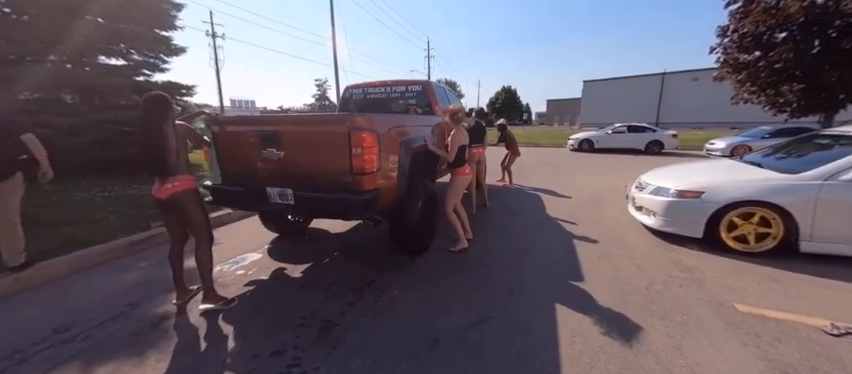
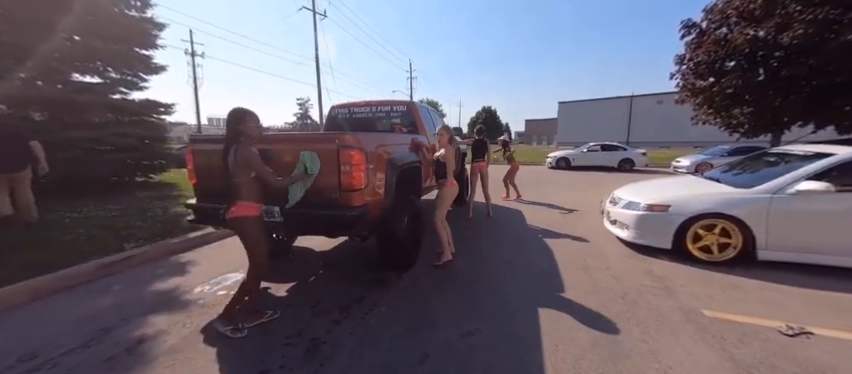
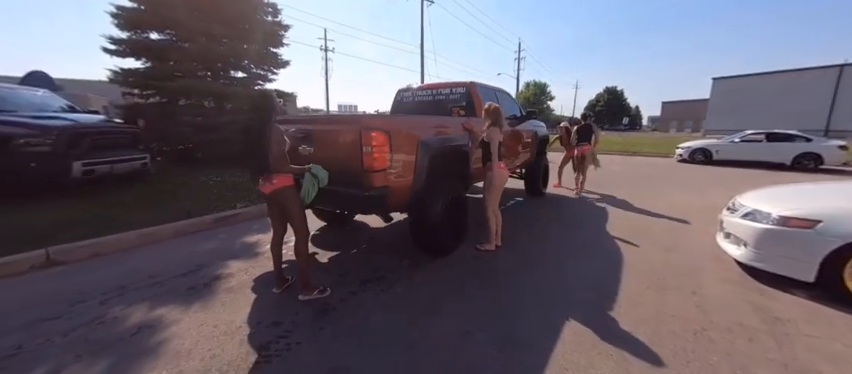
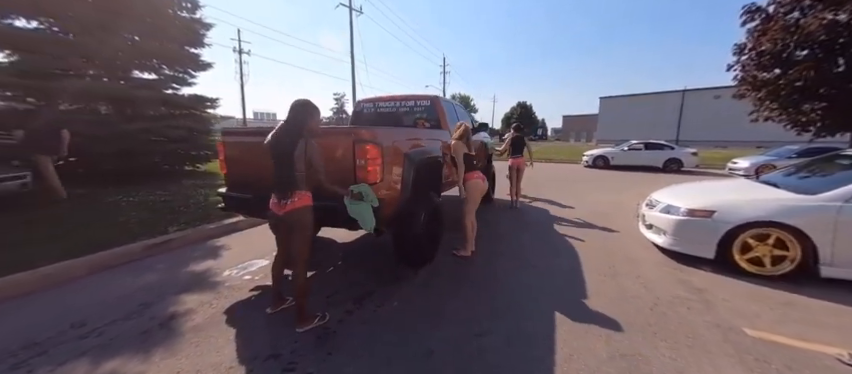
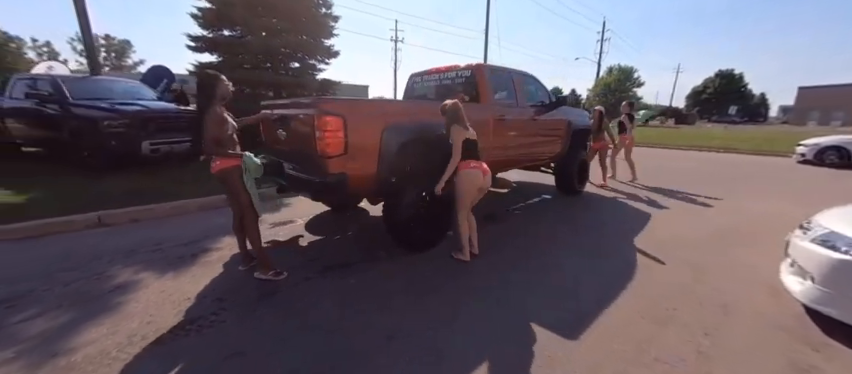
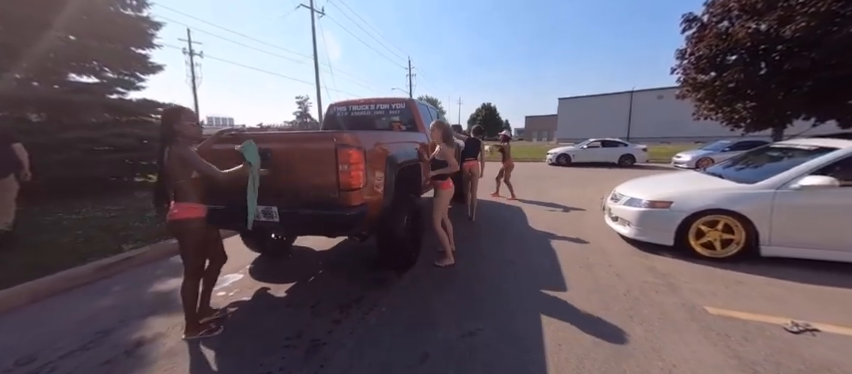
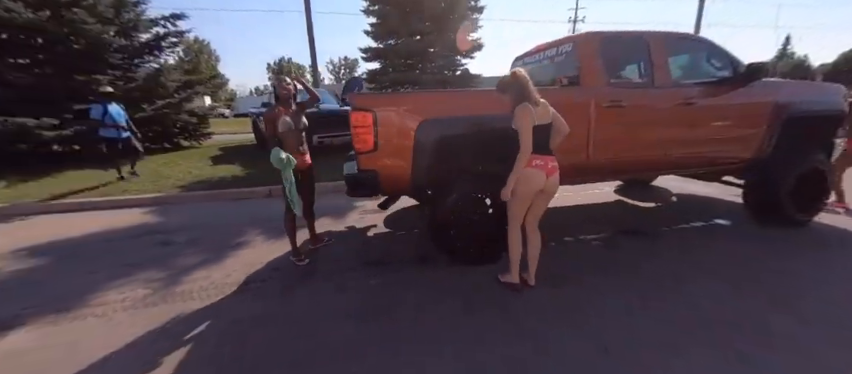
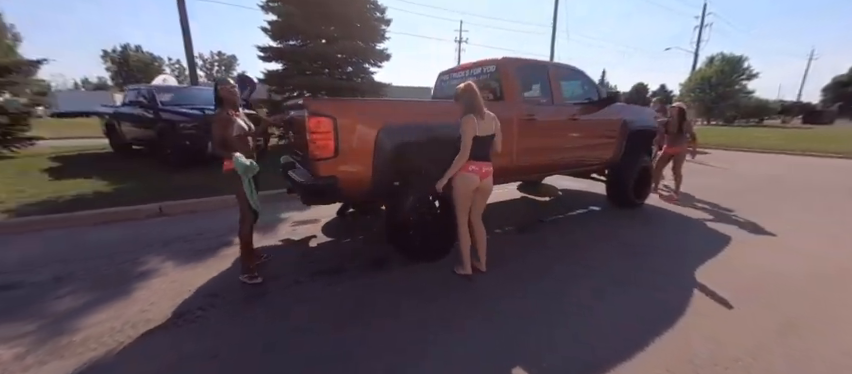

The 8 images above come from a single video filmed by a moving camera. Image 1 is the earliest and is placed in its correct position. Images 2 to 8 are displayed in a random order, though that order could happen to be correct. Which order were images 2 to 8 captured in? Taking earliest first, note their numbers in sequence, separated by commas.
6, 2, 4, 3, 5, 8, 7
